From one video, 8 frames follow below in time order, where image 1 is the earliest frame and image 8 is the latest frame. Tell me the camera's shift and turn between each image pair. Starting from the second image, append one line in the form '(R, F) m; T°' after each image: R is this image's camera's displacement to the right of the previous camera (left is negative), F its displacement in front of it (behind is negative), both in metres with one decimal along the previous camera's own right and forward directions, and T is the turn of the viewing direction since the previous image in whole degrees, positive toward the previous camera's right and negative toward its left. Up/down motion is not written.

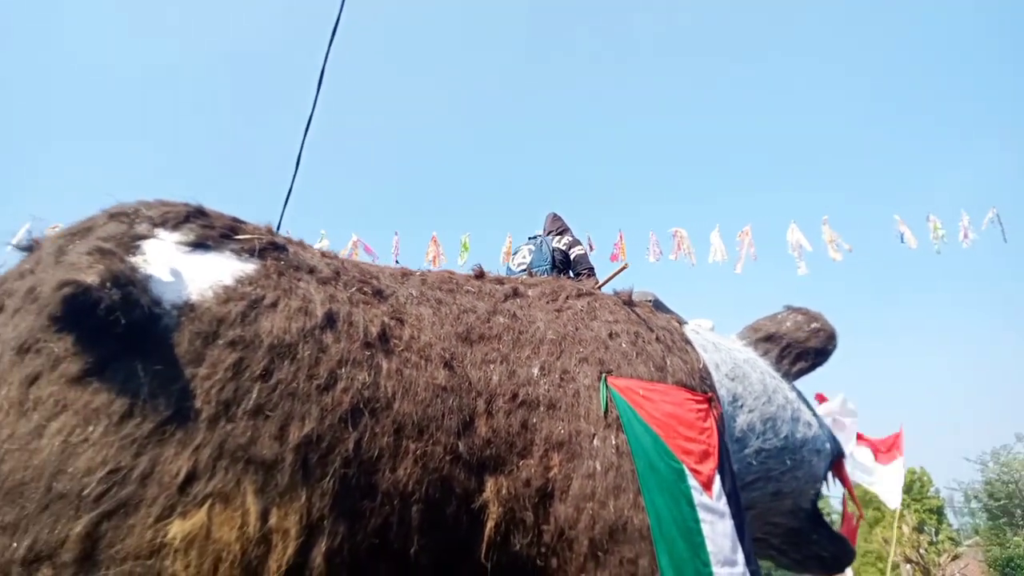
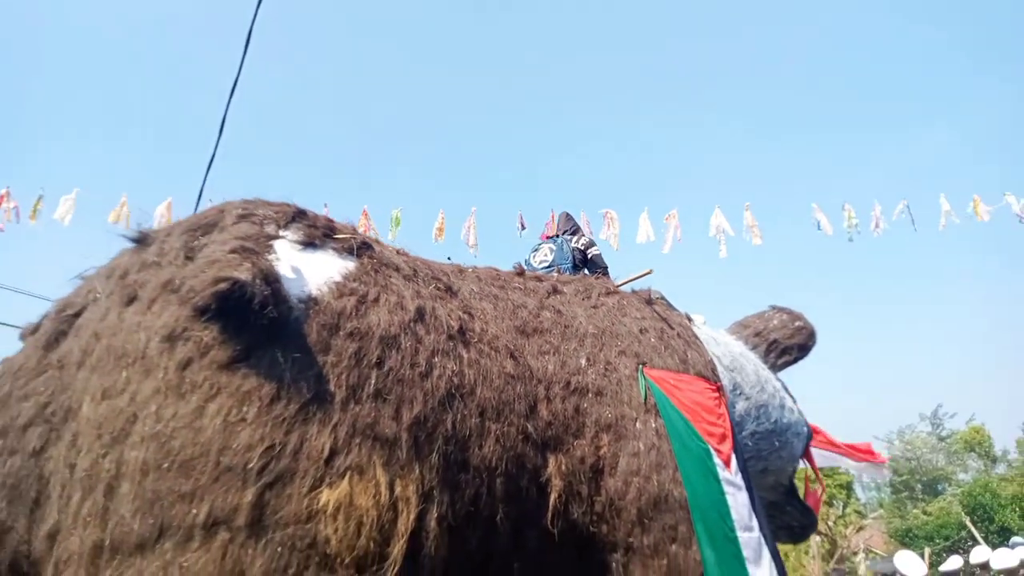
(-0.5, -0.3) m; +5°
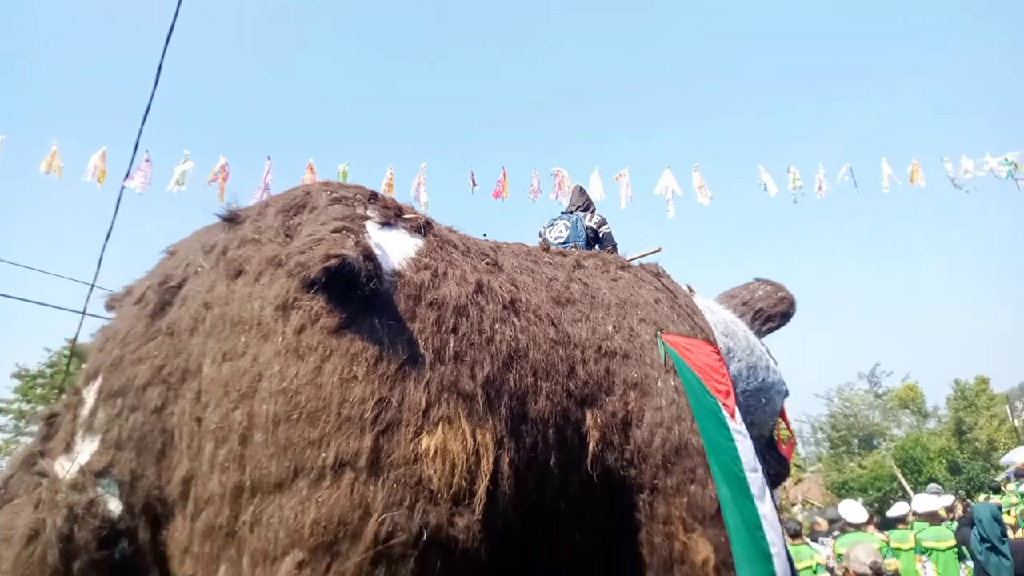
(-0.4, -0.3) m; +4°
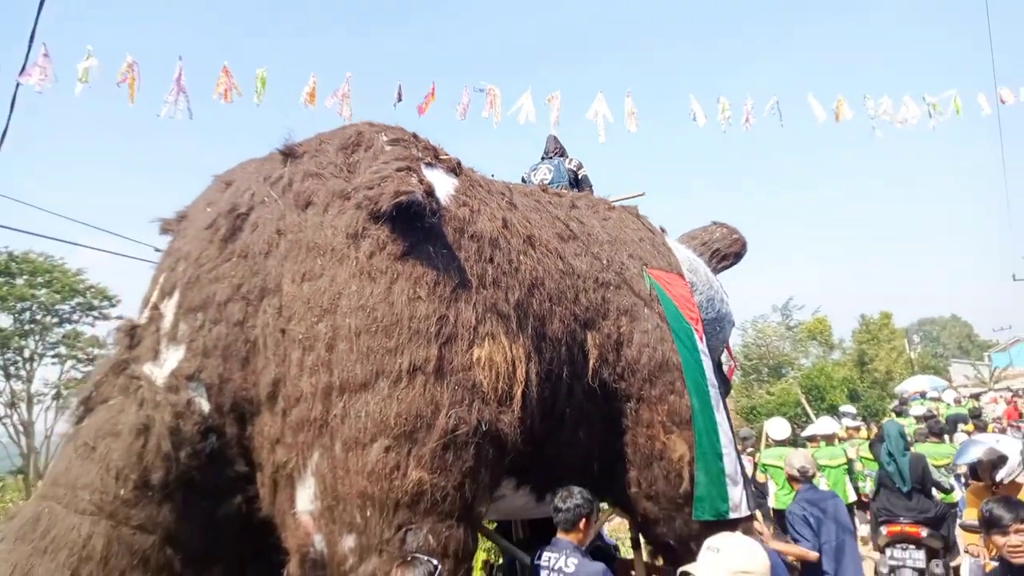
(-0.4, -0.4) m; +6°
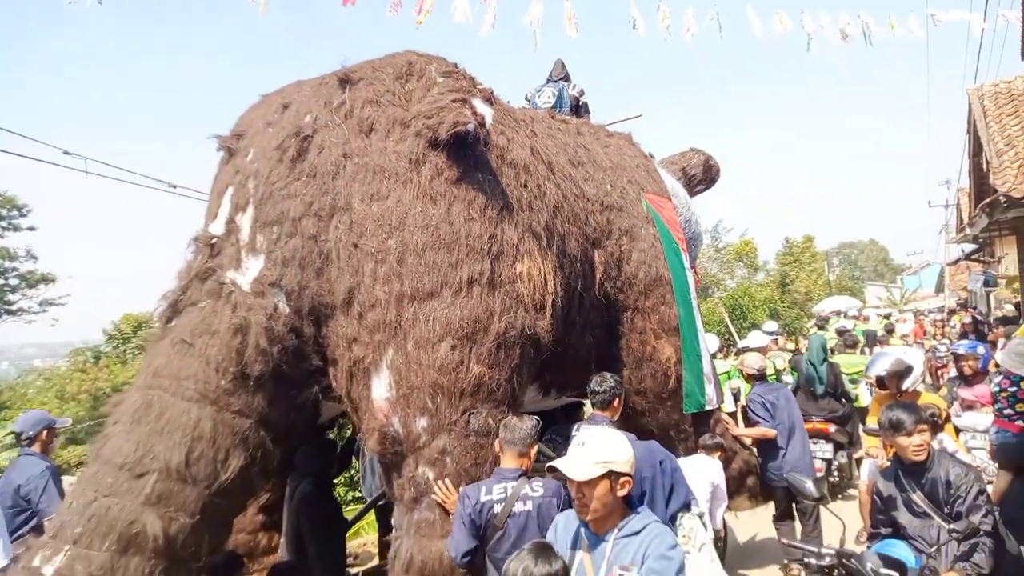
(-0.4, -0.4) m; +5°
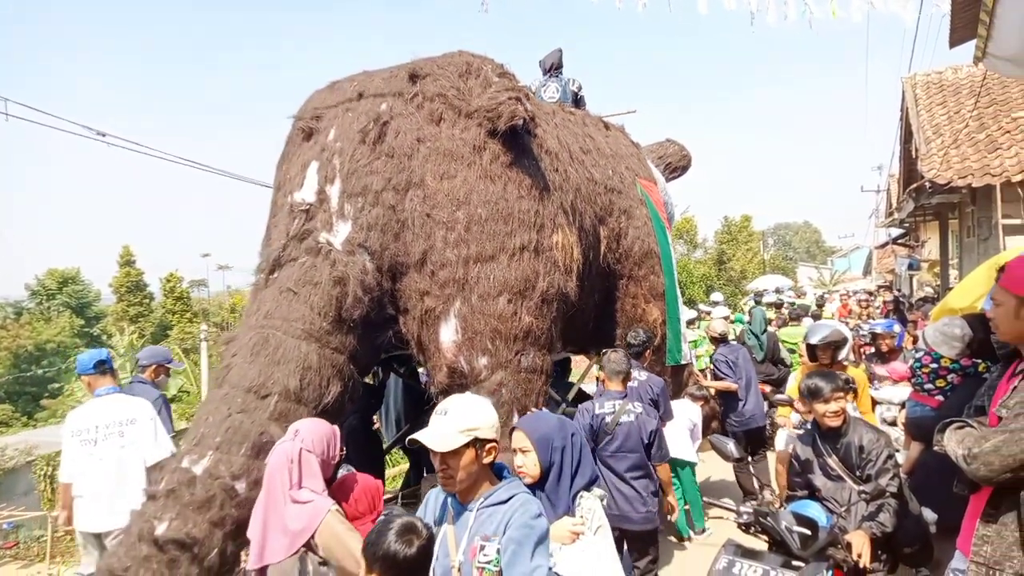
(-0.5, -0.7) m; +5°
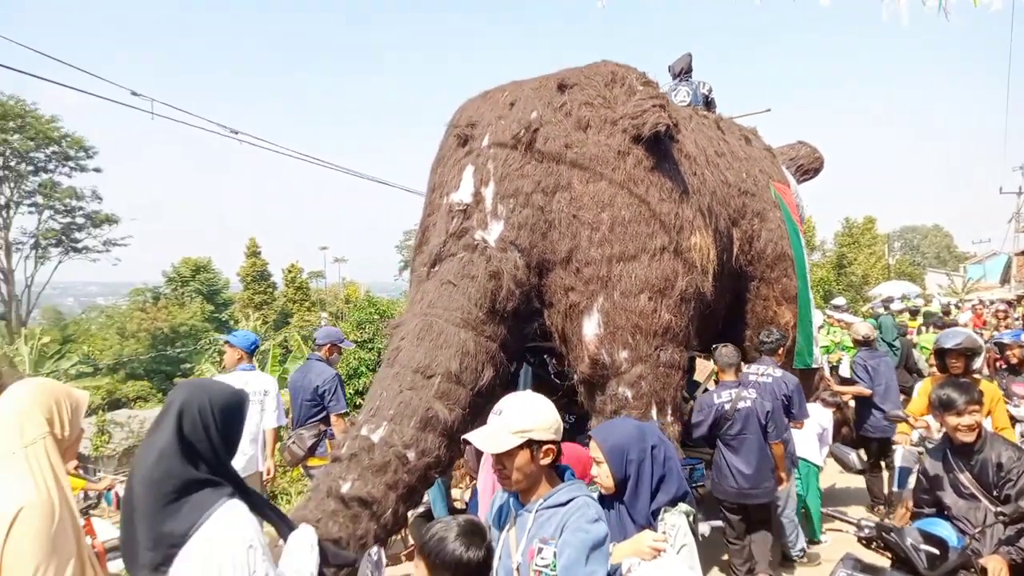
(-0.2, -0.3) m; -8°
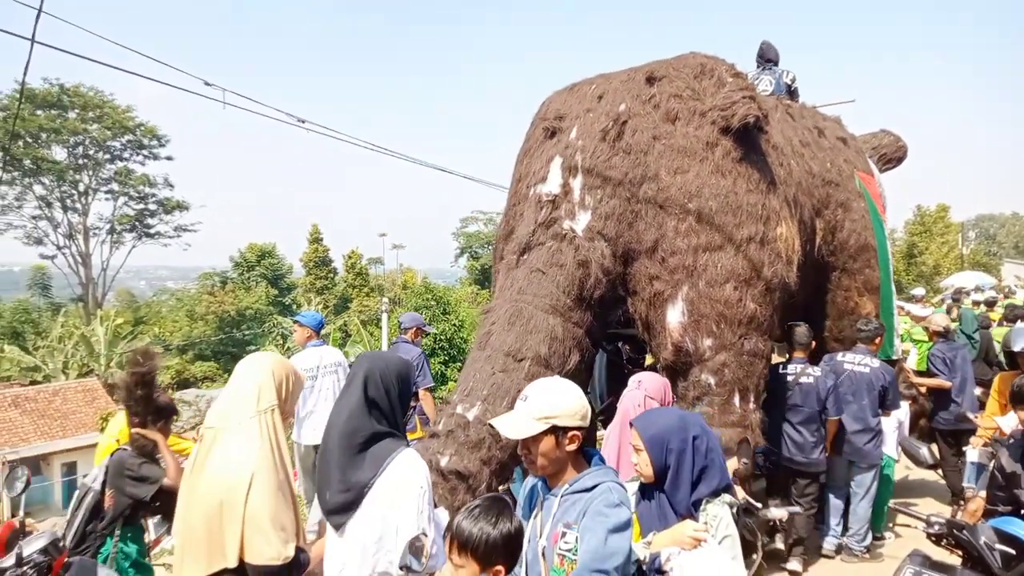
(-0.2, -0.1) m; -4°
